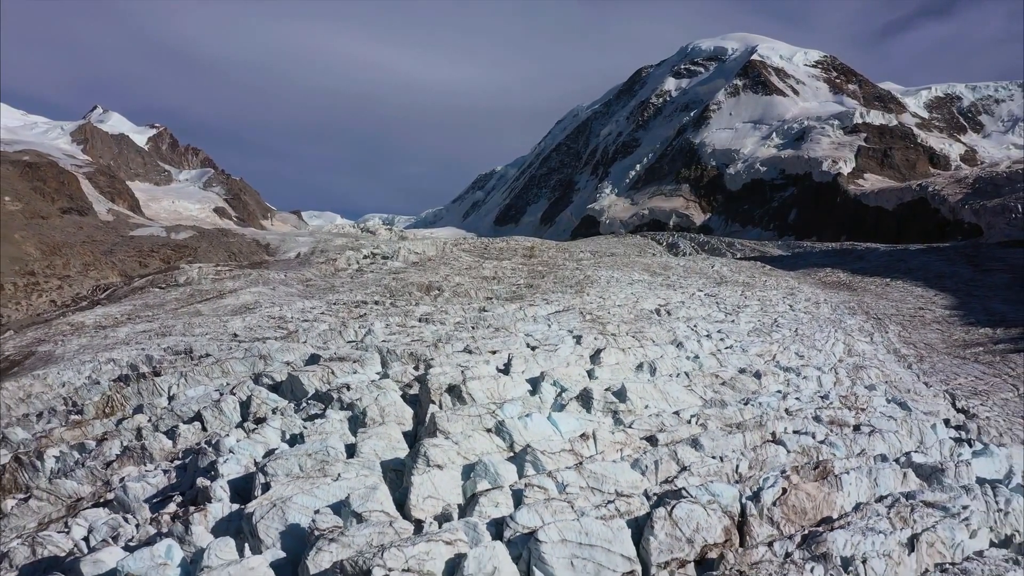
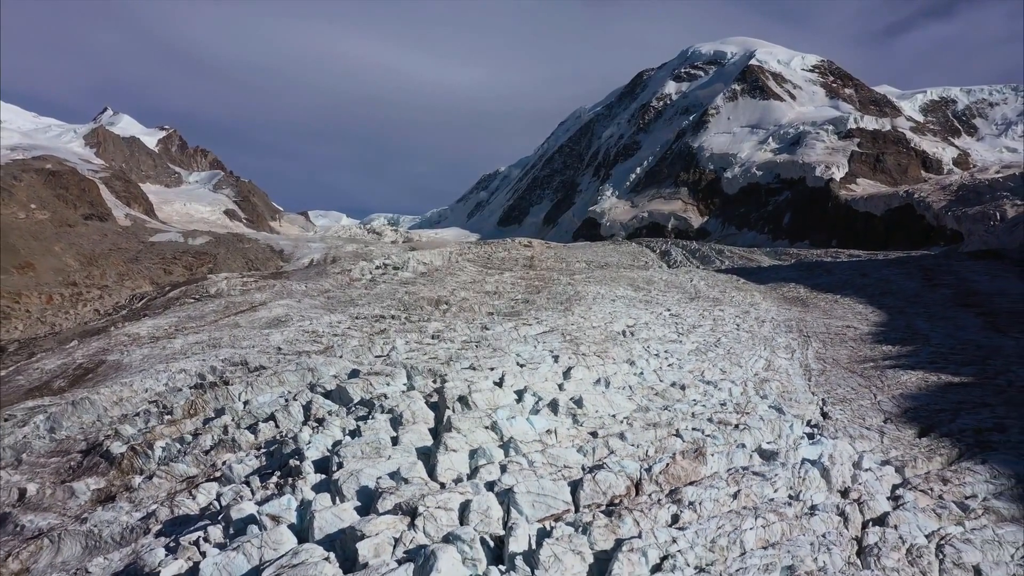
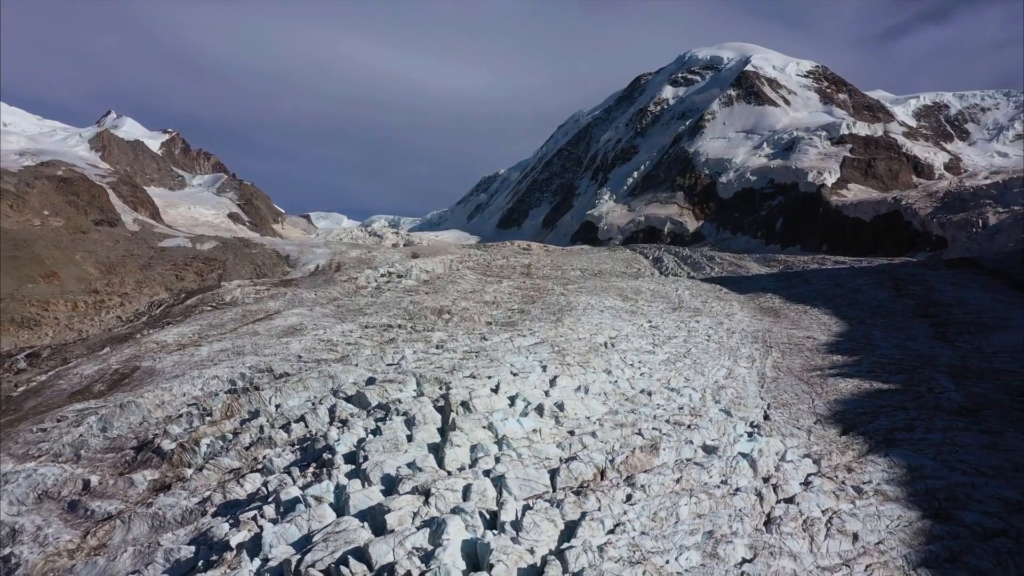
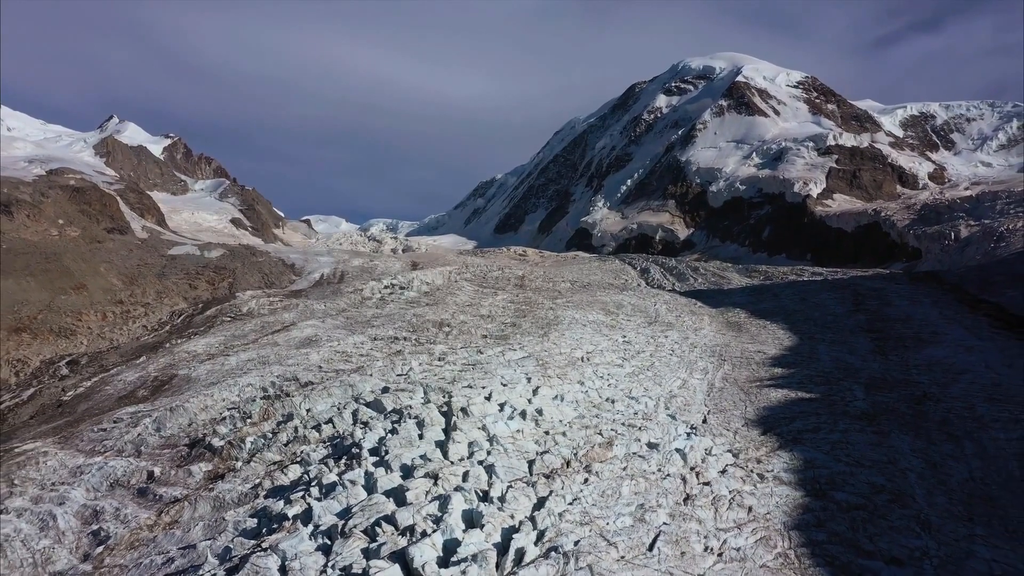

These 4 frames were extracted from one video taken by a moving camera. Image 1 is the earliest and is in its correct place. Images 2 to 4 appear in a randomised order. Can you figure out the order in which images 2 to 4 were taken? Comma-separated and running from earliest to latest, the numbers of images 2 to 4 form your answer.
2, 3, 4
